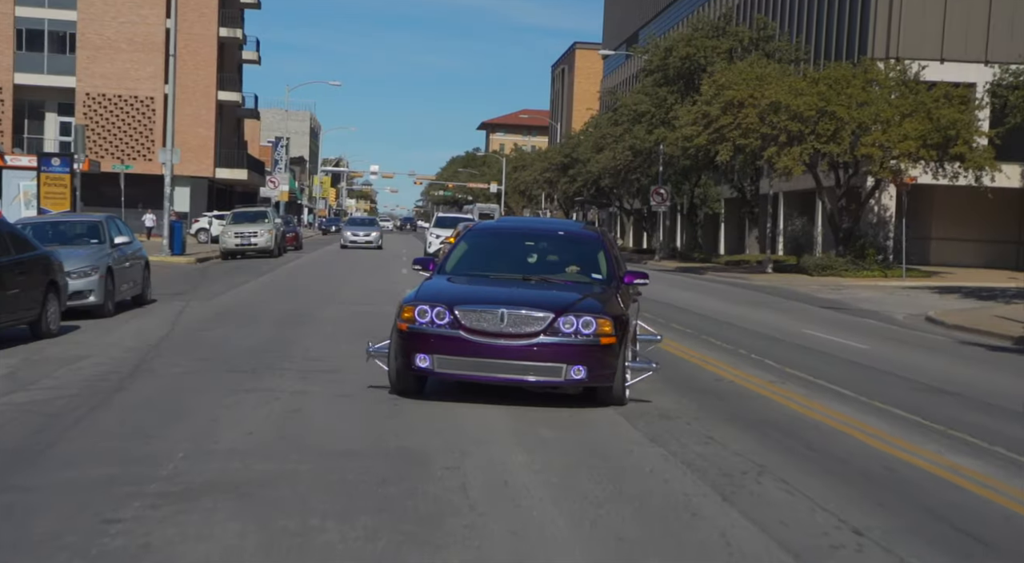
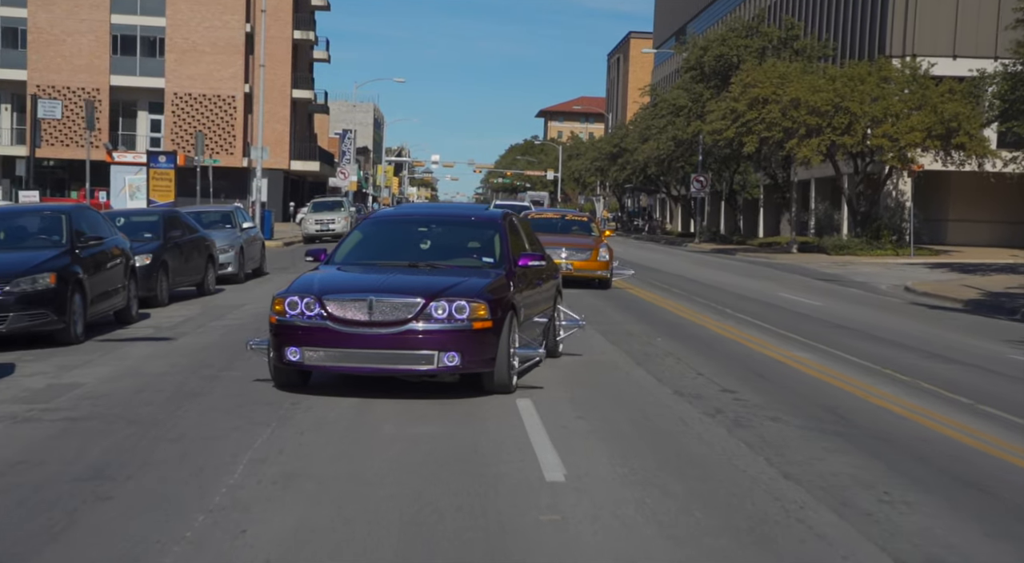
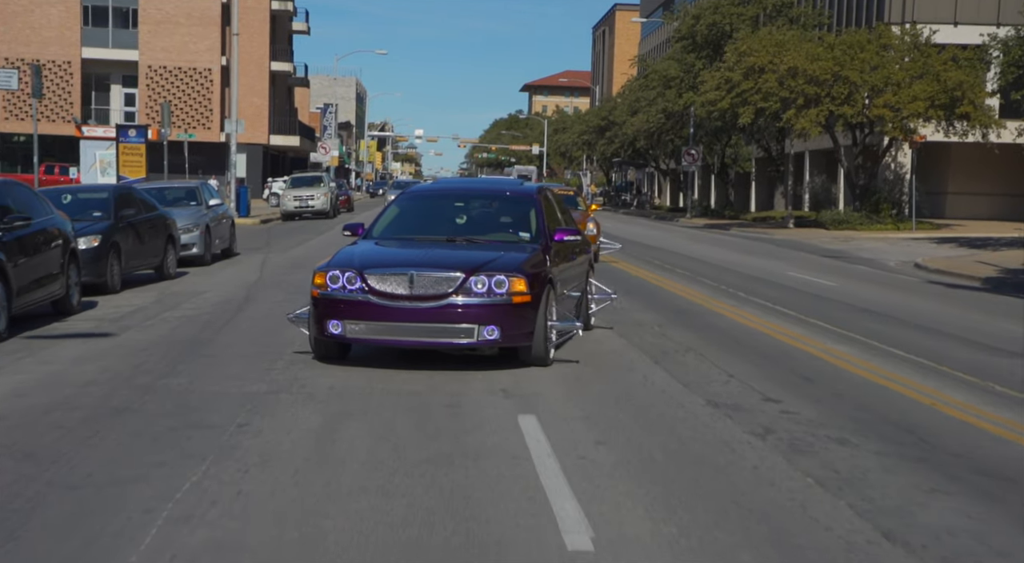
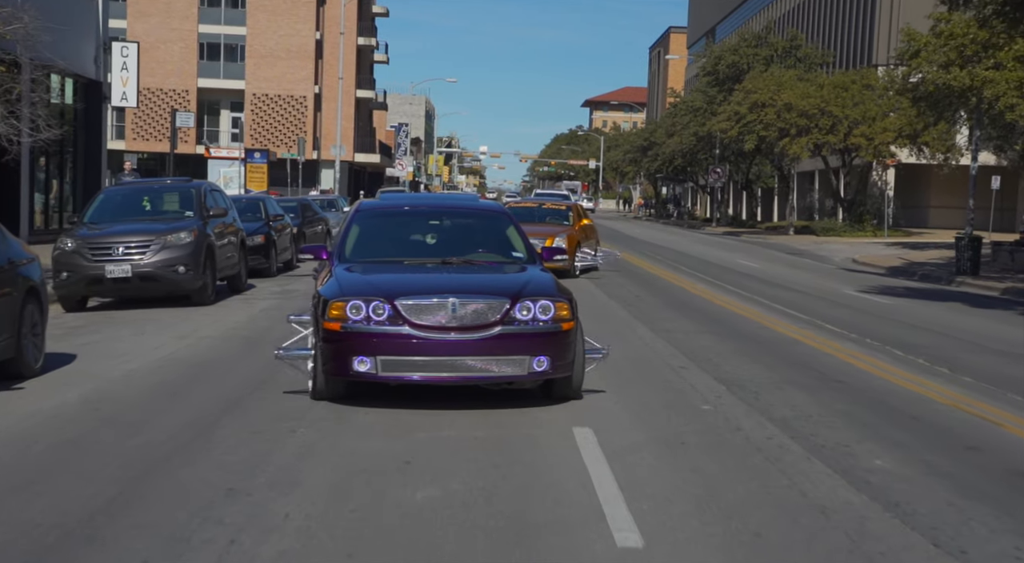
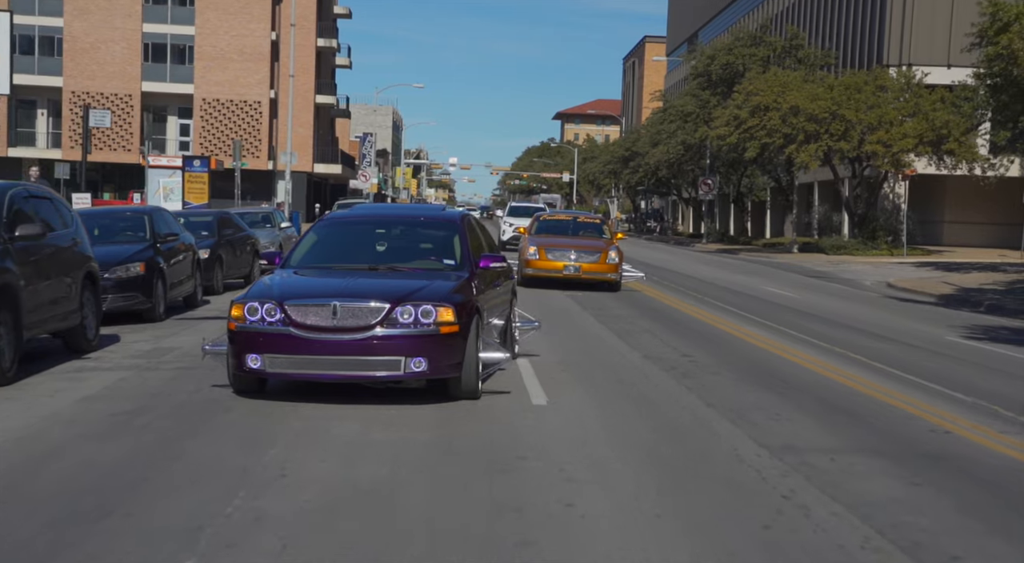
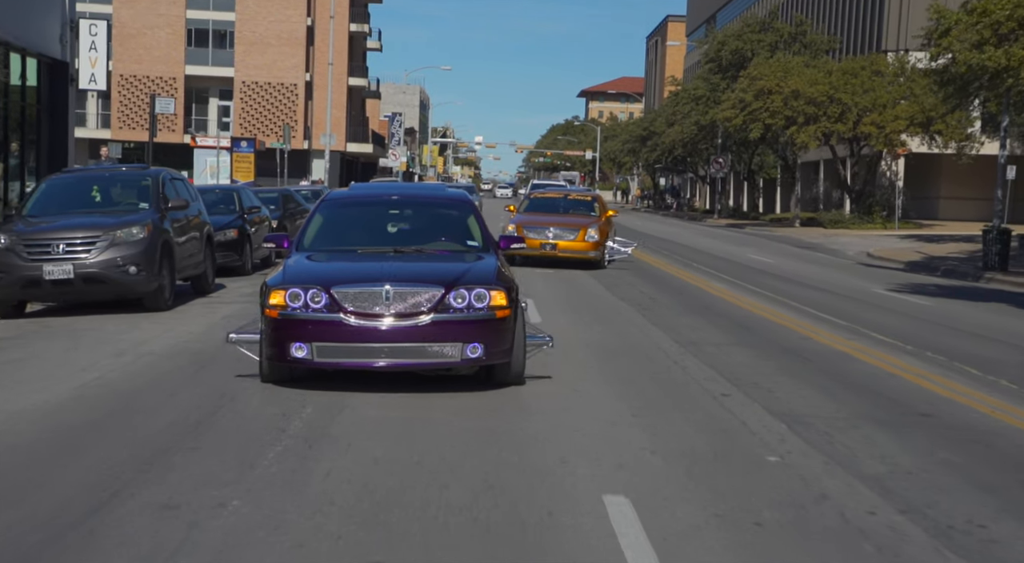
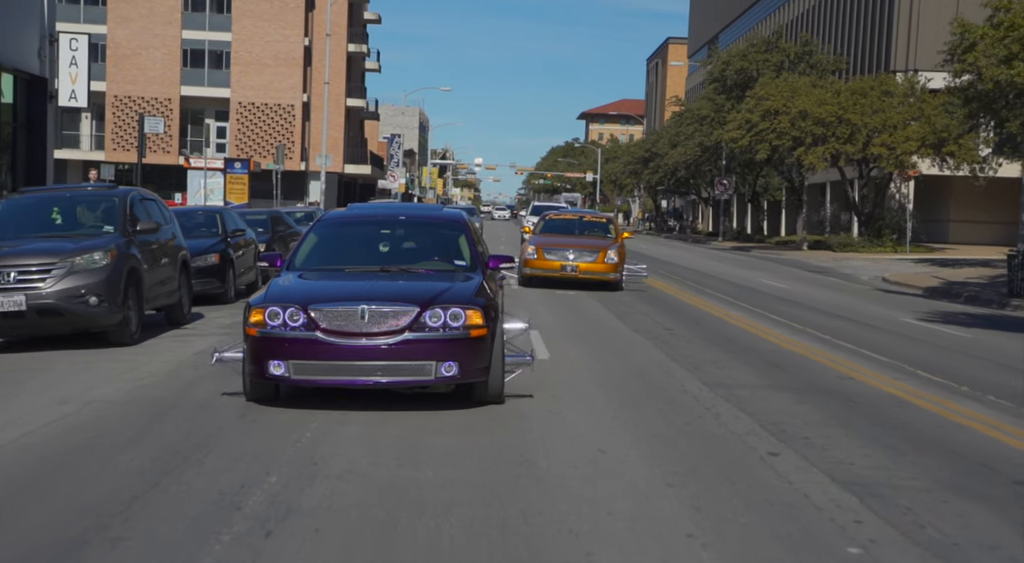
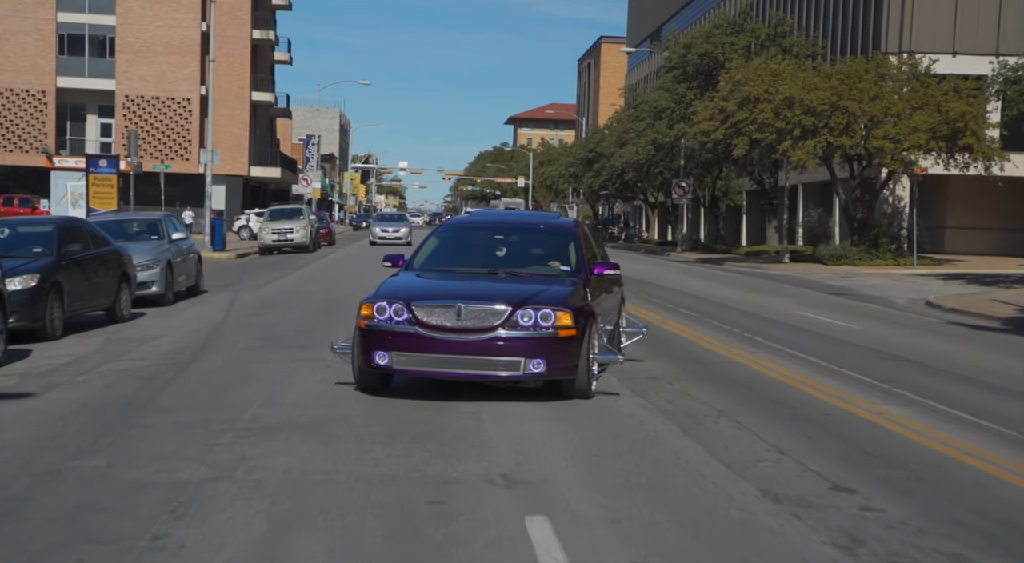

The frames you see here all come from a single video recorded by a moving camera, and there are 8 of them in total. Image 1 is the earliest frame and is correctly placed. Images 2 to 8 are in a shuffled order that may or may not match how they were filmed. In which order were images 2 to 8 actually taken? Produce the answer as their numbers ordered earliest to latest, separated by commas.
8, 3, 2, 5, 7, 6, 4
